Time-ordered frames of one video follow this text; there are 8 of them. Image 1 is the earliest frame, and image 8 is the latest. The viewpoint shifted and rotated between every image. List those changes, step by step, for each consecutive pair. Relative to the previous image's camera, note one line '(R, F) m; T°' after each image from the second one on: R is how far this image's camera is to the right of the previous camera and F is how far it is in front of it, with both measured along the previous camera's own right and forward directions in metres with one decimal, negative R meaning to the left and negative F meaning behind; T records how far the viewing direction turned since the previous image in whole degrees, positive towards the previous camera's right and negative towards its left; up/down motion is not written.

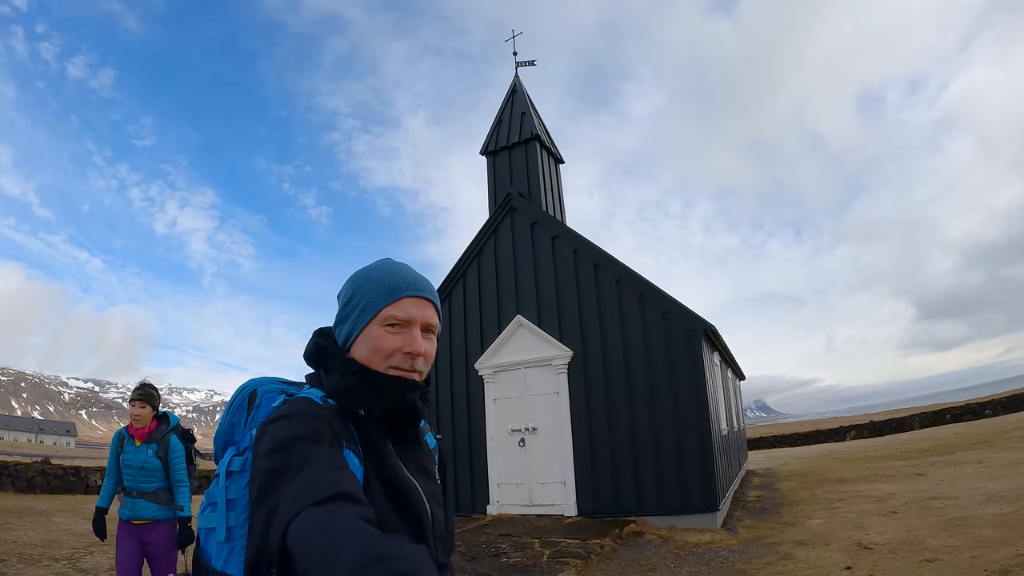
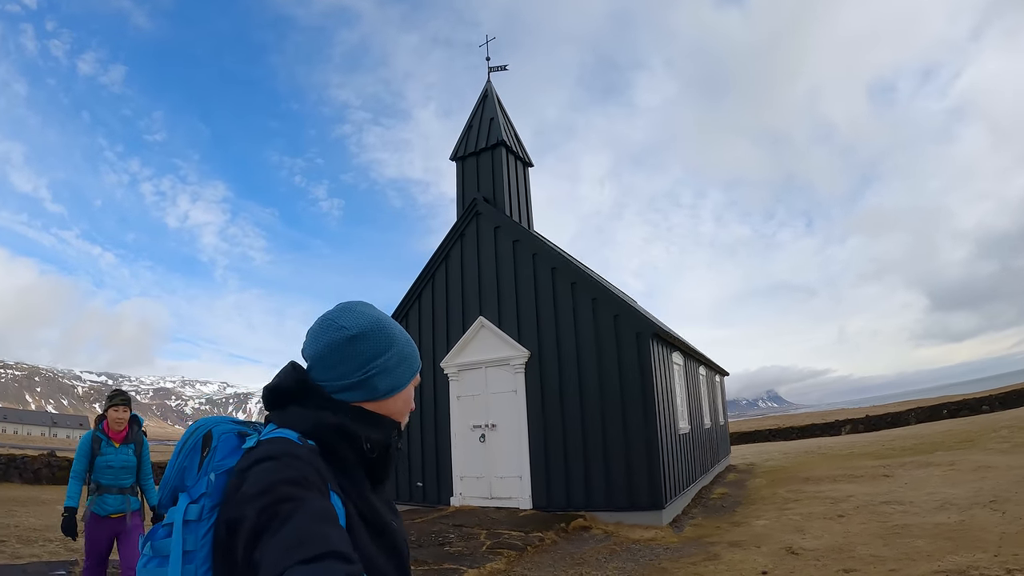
(+1.0, -0.2) m; -1°
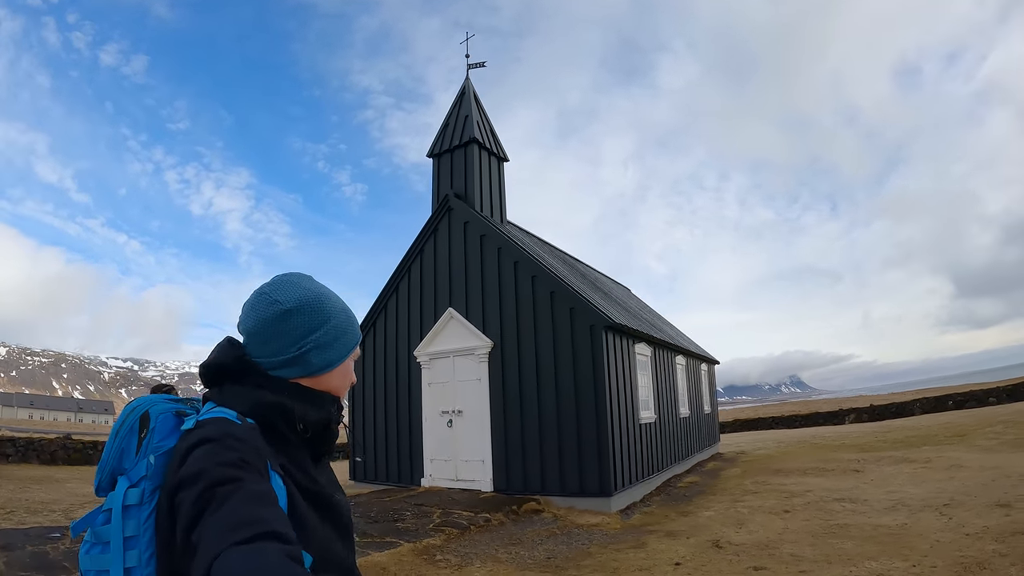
(+1.1, -0.1) m; -2°
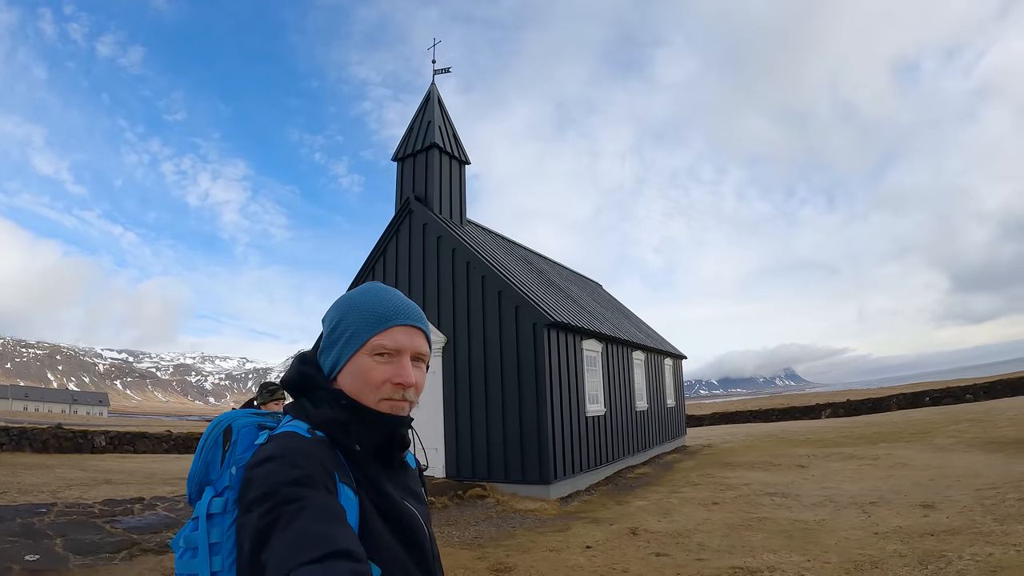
(+0.9, -0.2) m; 0°
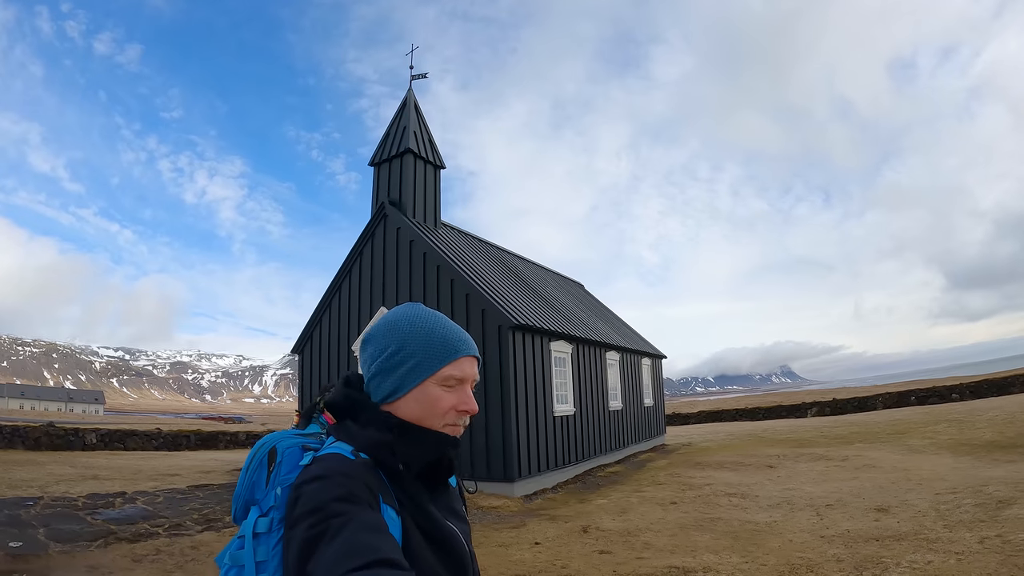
(+0.5, -0.1) m; 0°
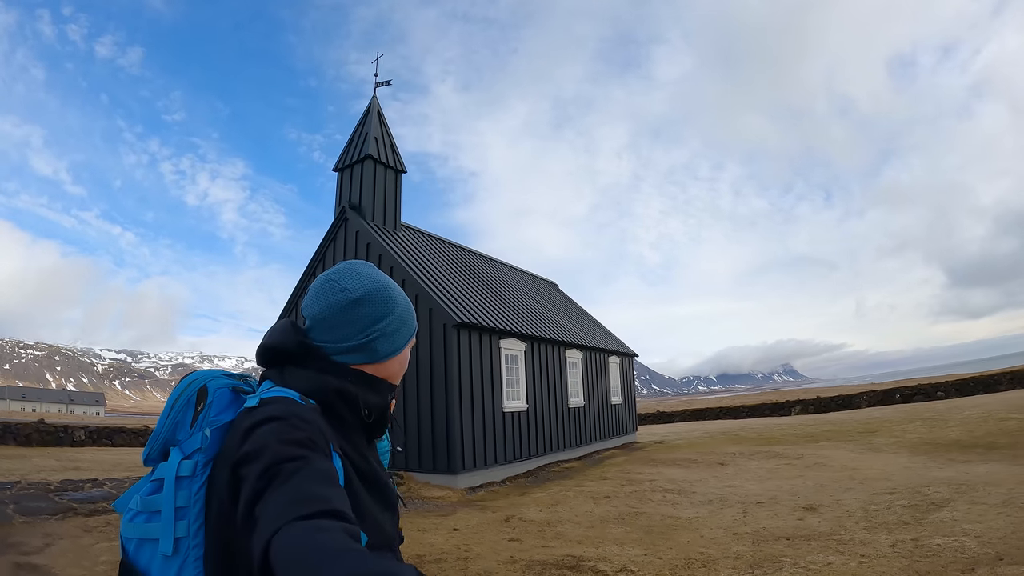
(+1.0, -0.1) m; 0°
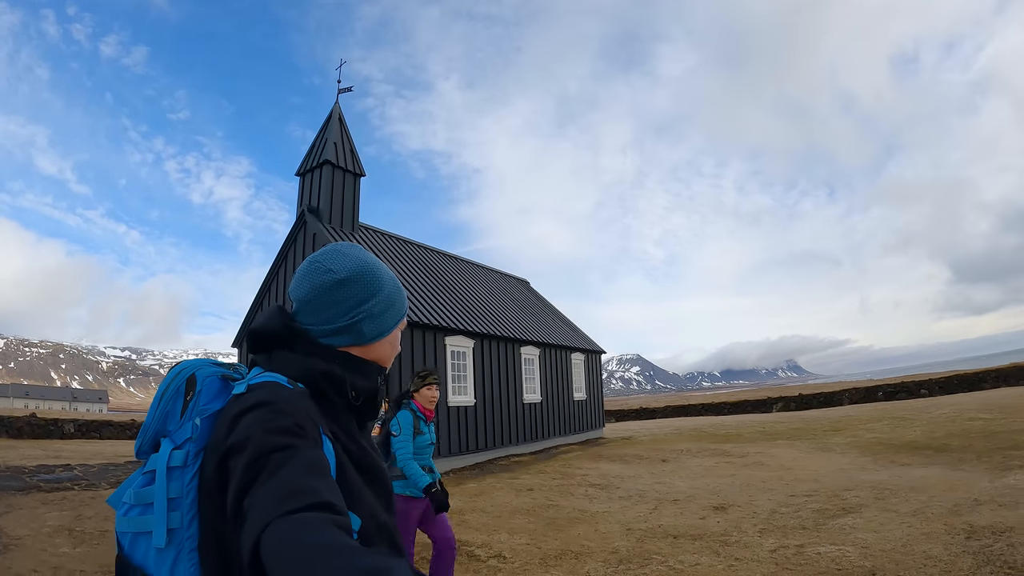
(+1.2, -0.2) m; -1°
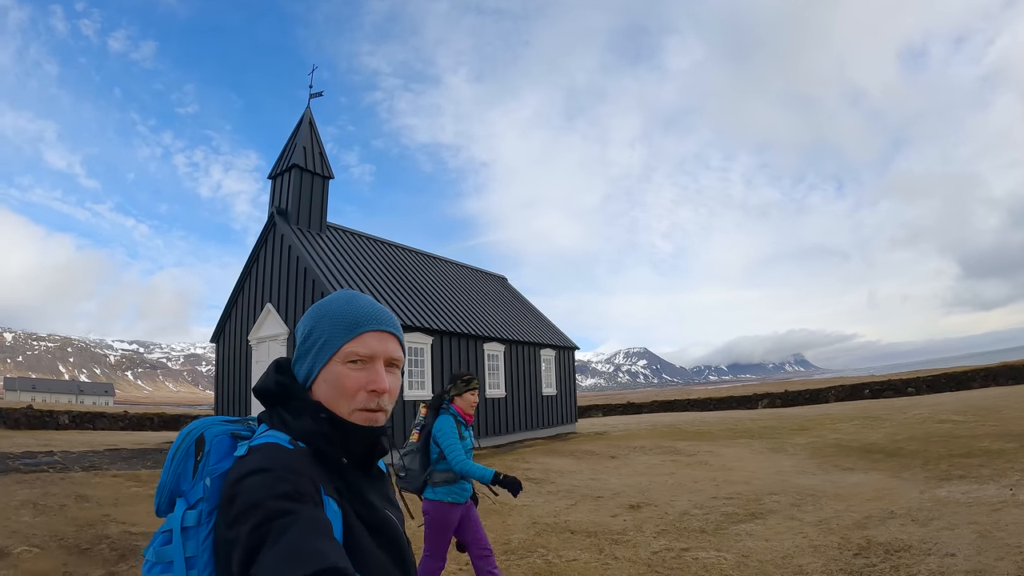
(+1.1, -0.3) m; -1°
